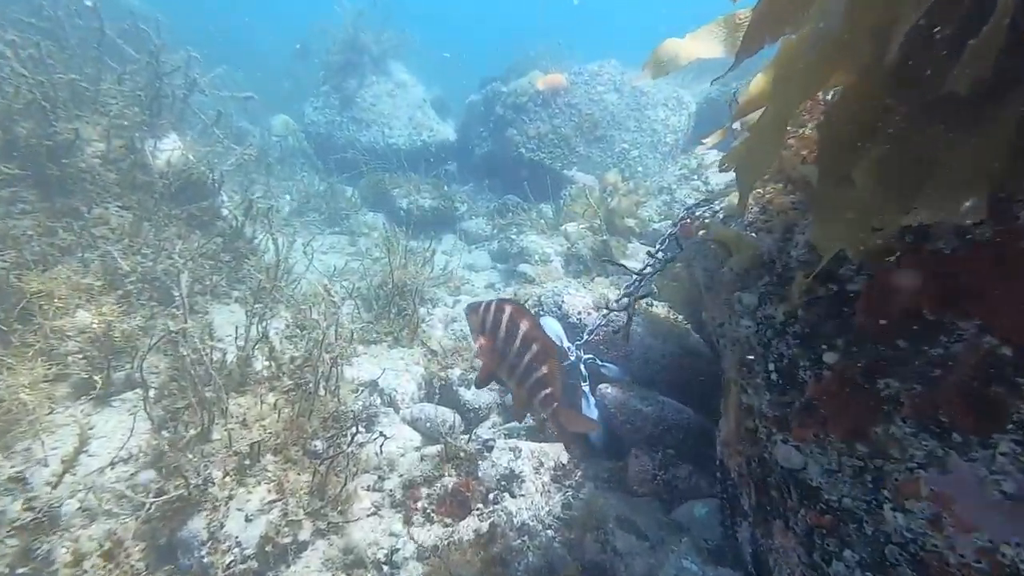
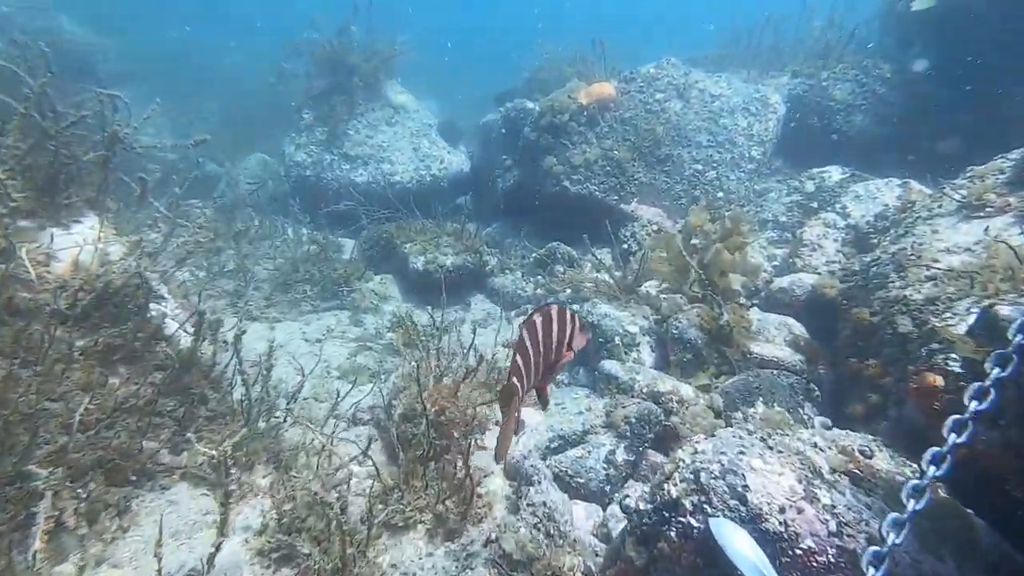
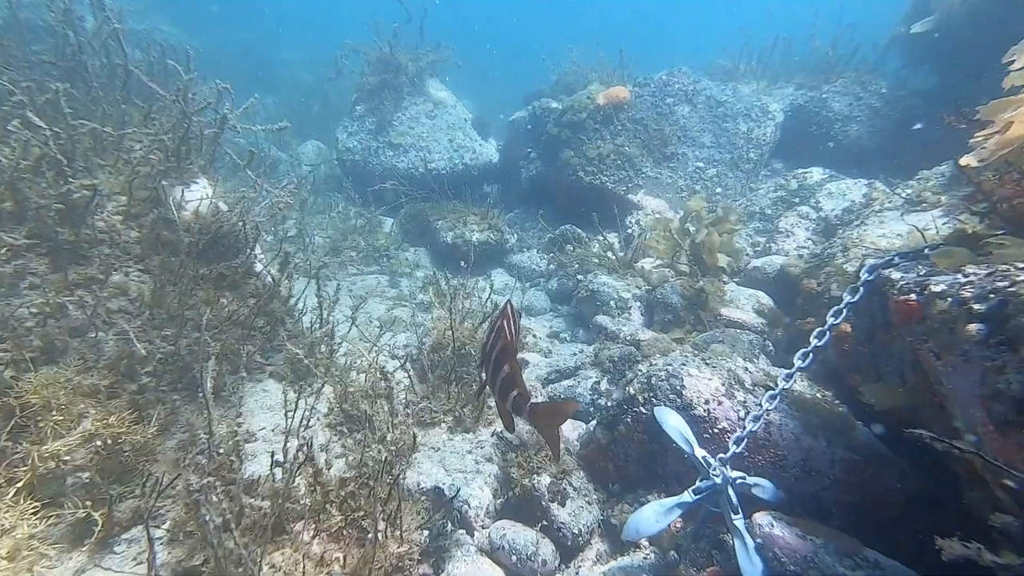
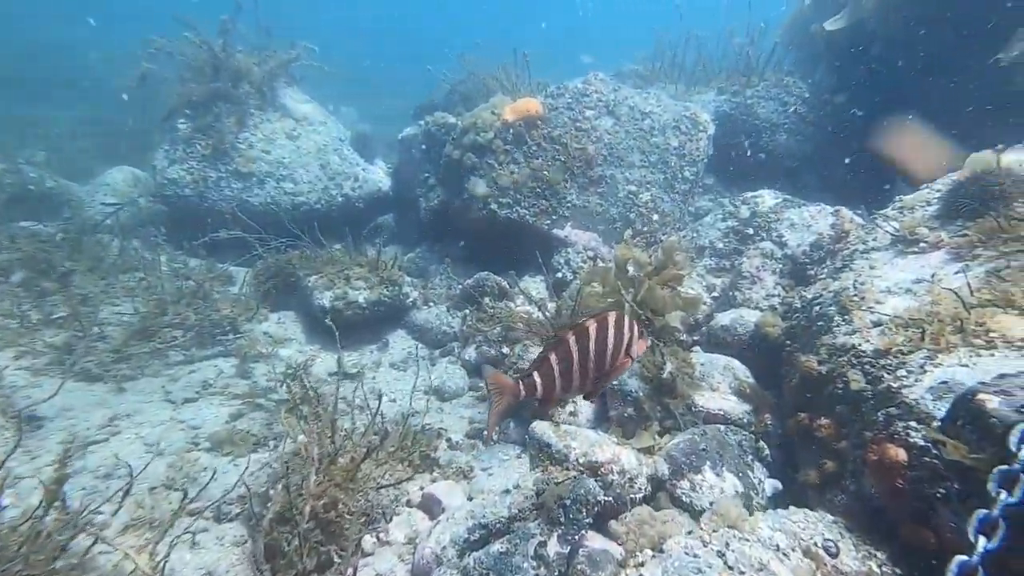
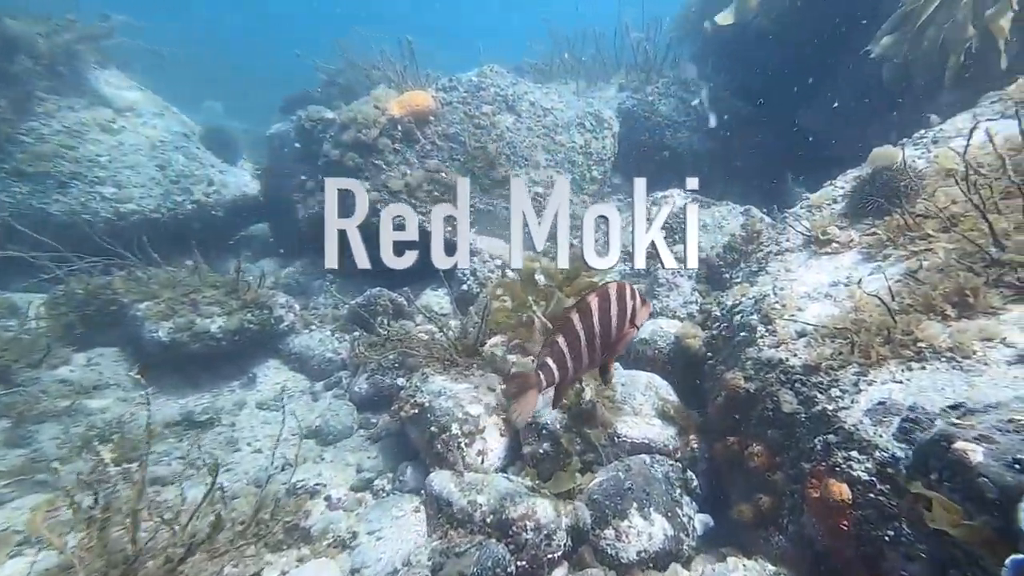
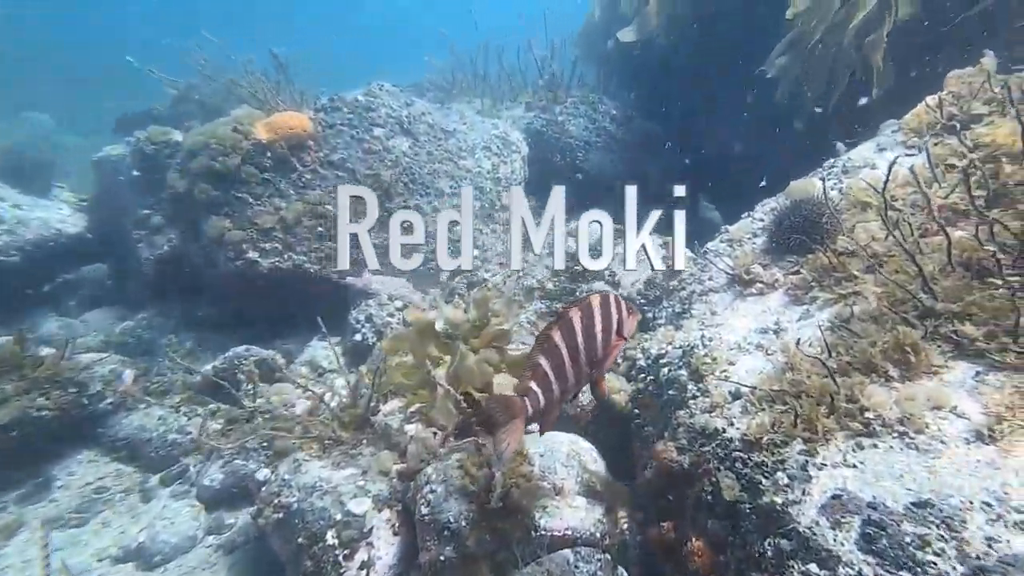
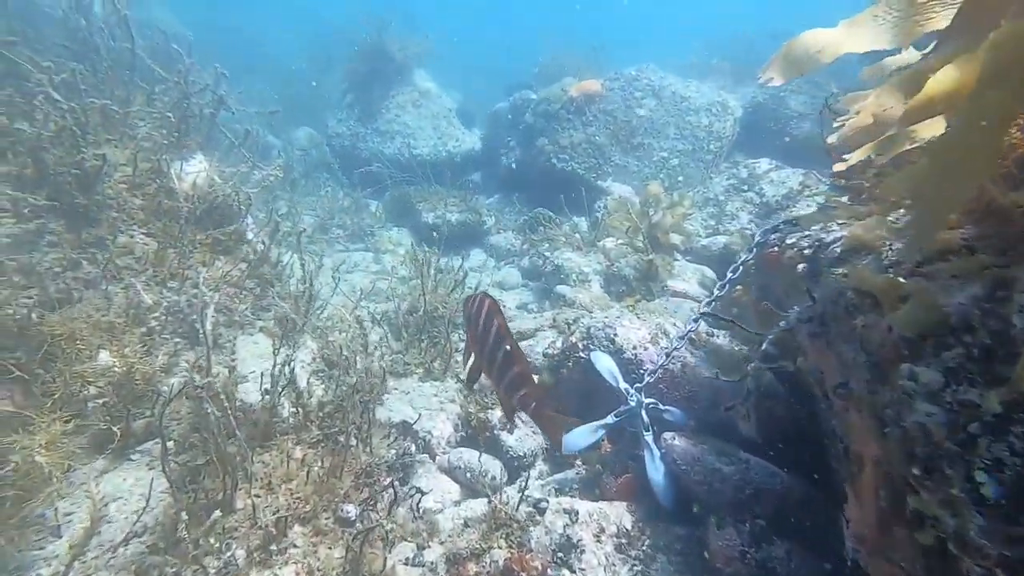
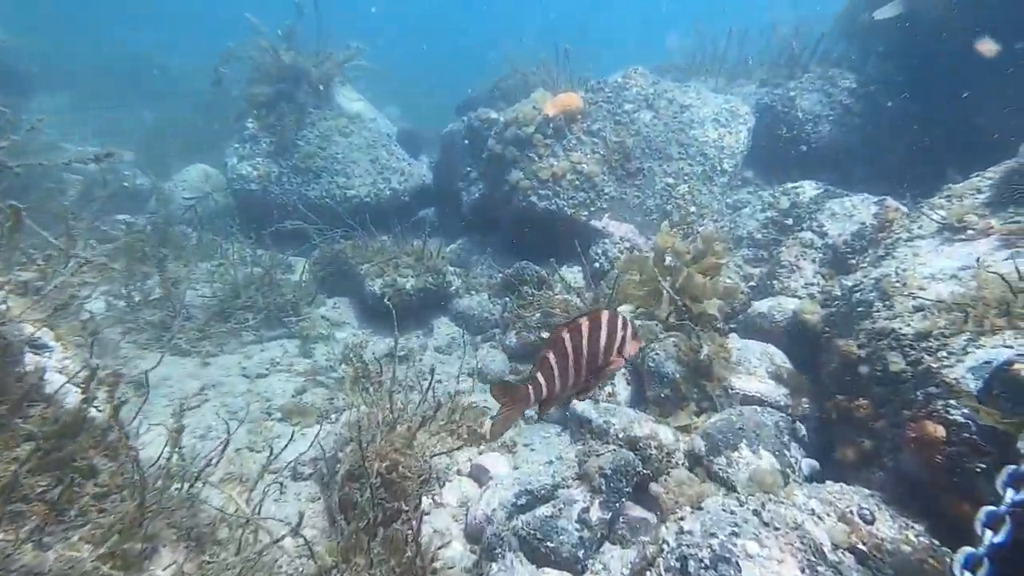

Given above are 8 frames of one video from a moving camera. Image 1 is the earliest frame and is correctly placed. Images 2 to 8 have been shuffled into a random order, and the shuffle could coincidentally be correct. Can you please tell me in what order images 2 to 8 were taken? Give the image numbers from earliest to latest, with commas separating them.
7, 3, 2, 8, 4, 5, 6
